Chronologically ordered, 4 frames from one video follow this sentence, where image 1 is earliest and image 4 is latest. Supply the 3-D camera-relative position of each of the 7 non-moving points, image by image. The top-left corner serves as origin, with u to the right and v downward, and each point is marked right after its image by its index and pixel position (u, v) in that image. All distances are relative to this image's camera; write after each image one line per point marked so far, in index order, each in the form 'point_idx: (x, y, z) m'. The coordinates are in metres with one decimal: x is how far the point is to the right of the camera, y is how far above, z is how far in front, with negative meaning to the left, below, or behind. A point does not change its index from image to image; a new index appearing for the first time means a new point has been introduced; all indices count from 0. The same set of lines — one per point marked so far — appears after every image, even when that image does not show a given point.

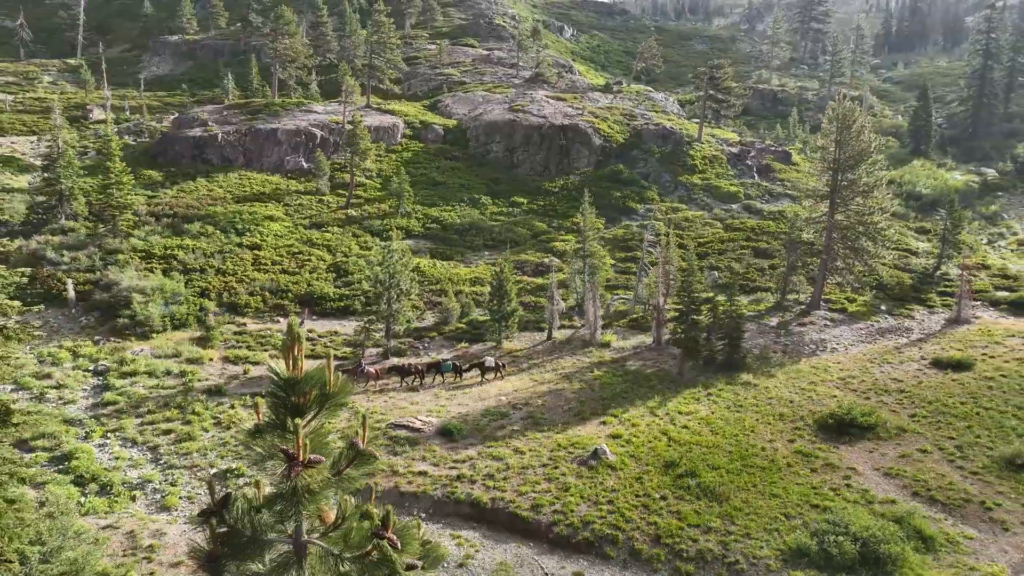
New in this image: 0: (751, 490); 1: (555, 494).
0: (+8.2, -6.9, +17.3) m
1: (+1.4, -6.8, +16.6) m
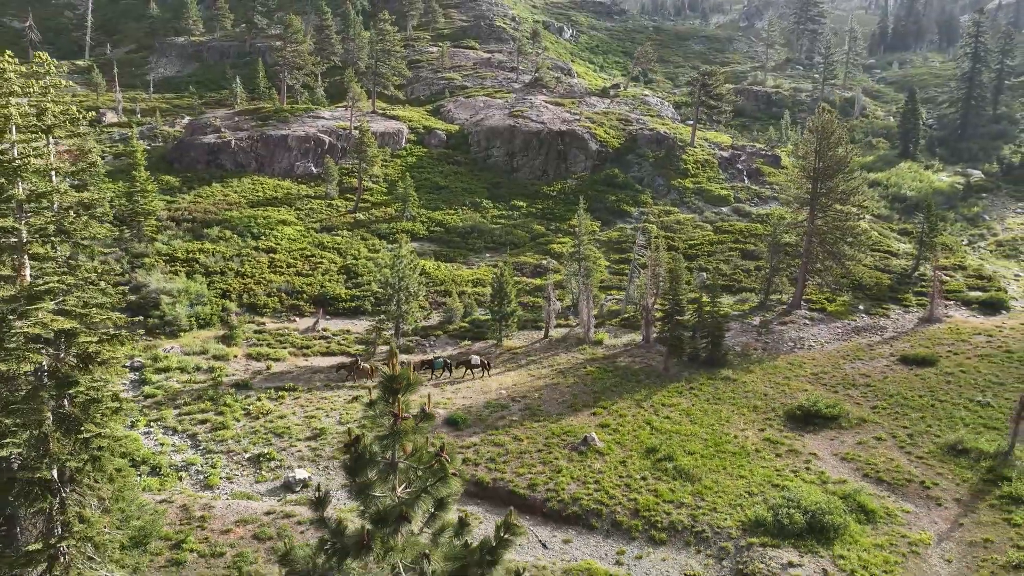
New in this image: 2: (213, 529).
0: (+8.2, -7.2, +19.7) m
1: (+1.4, -7.1, +19.0) m
2: (-9.5, -7.6, +16.0) m
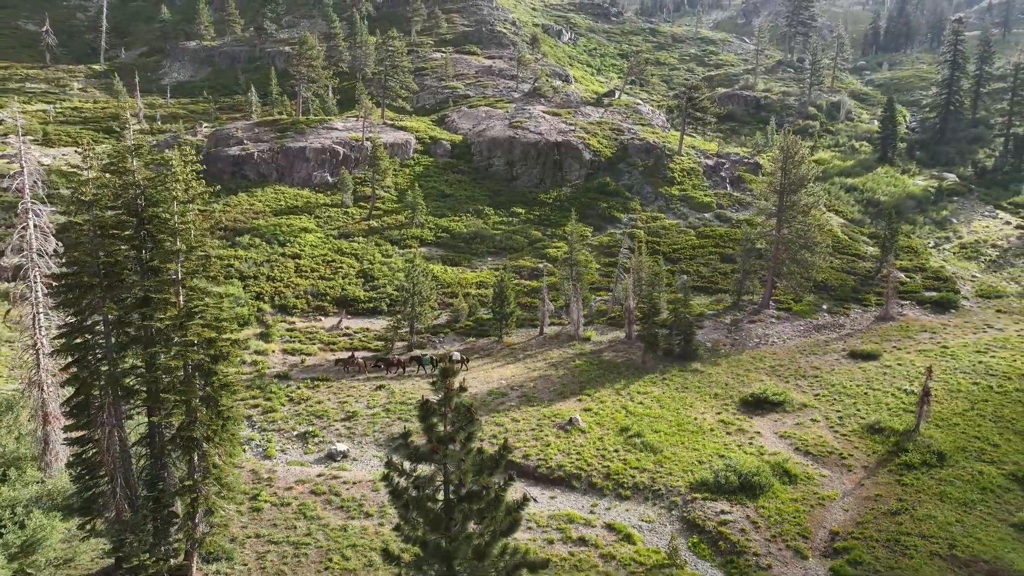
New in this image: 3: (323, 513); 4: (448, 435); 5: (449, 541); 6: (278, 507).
0: (+8.1, -7.6, +24.3) m
1: (+1.3, -7.5, +23.7) m
2: (-9.6, -8.1, +20.7) m
3: (-7.2, -8.5, +19.0) m
4: (-1.3, -3.1, +9.9) m
5: (-1.3, -4.8, +9.6) m
6: (-8.9, -8.4, +19.2) m
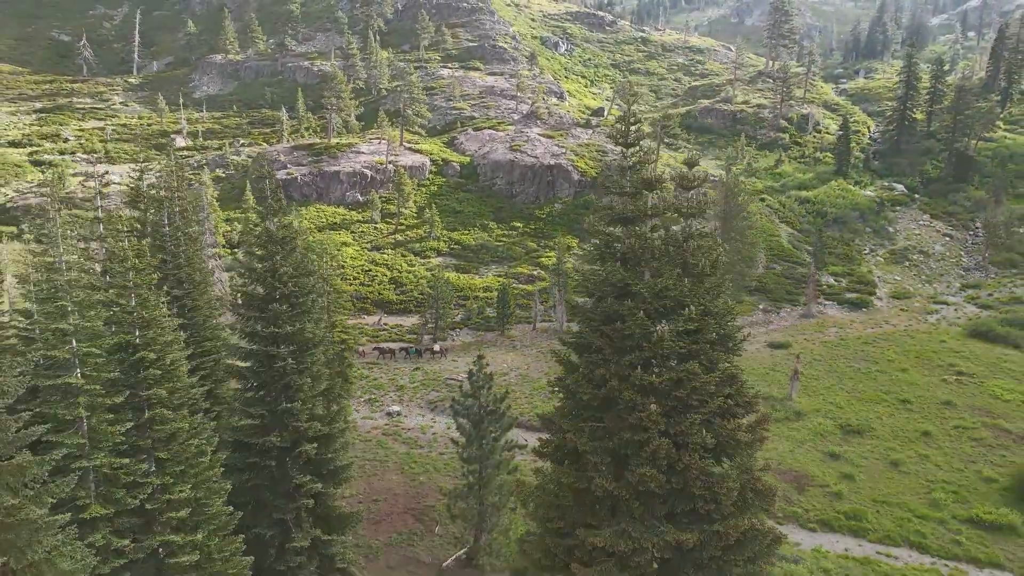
0: (+8.1, -8.5, +35.6) m
1: (+1.3, -8.4, +35.0) m
2: (-9.6, -9.1, +32.0) m
3: (-7.2, -9.5, +30.3) m
4: (-1.4, -4.3, +21.1) m
5: (-1.4, -6.1, +20.8) m
6: (-9.0, -9.3, +30.6) m
